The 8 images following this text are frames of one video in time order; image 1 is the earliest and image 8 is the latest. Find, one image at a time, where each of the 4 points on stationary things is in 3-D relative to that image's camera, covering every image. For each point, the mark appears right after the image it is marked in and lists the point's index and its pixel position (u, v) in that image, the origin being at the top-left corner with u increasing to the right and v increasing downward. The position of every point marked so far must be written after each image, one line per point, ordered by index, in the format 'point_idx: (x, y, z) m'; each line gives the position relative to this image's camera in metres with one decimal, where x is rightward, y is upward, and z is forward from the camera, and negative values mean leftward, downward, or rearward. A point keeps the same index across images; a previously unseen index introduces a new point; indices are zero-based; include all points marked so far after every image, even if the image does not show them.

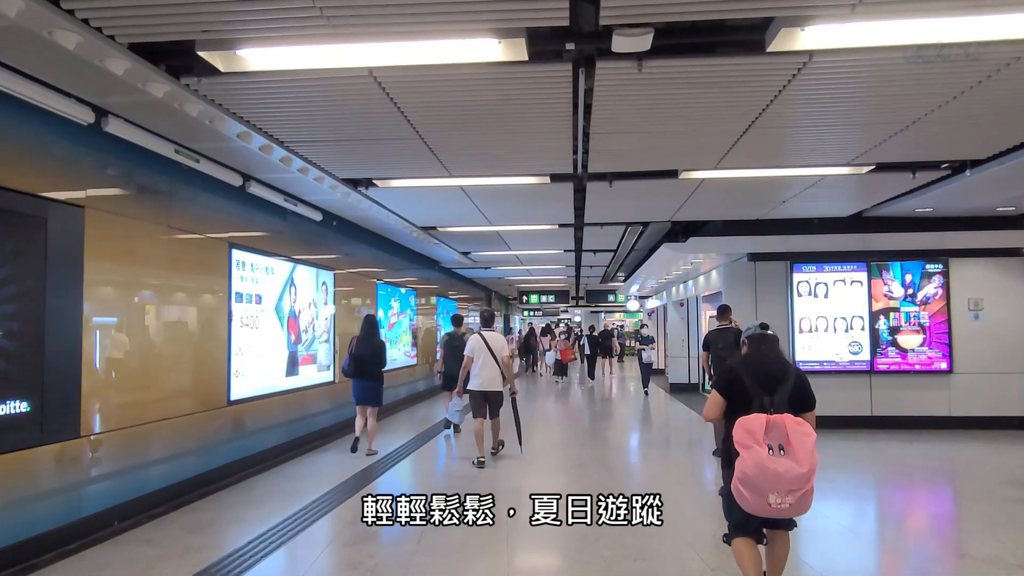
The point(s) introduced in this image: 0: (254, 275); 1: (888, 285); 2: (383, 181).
0: (-2.8, +0.1, +6.3) m
1: (+5.0, 0.0, +7.8) m
2: (-1.3, +1.1, +6.0) m
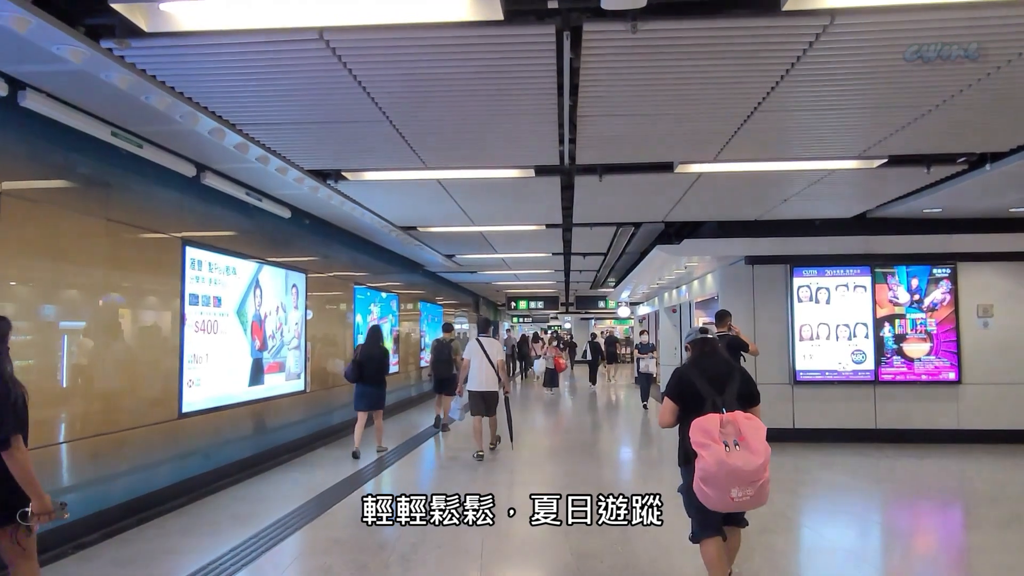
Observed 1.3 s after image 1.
0: (-2.9, +0.1, +5.8) m
1: (+4.8, 0.0, +7.4) m
2: (-1.5, +1.1, +5.5) m
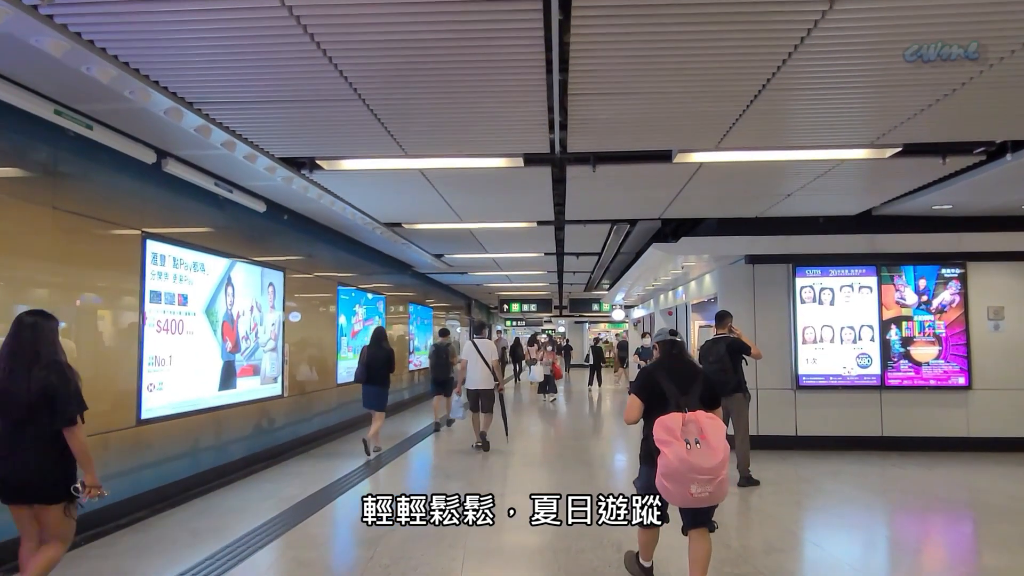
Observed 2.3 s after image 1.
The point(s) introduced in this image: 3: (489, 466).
0: (-3.0, +0.1, +5.4) m
1: (+4.6, 0.0, +7.1) m
2: (-1.6, +1.1, +5.1) m
3: (-0.3, -2.2, +7.4) m
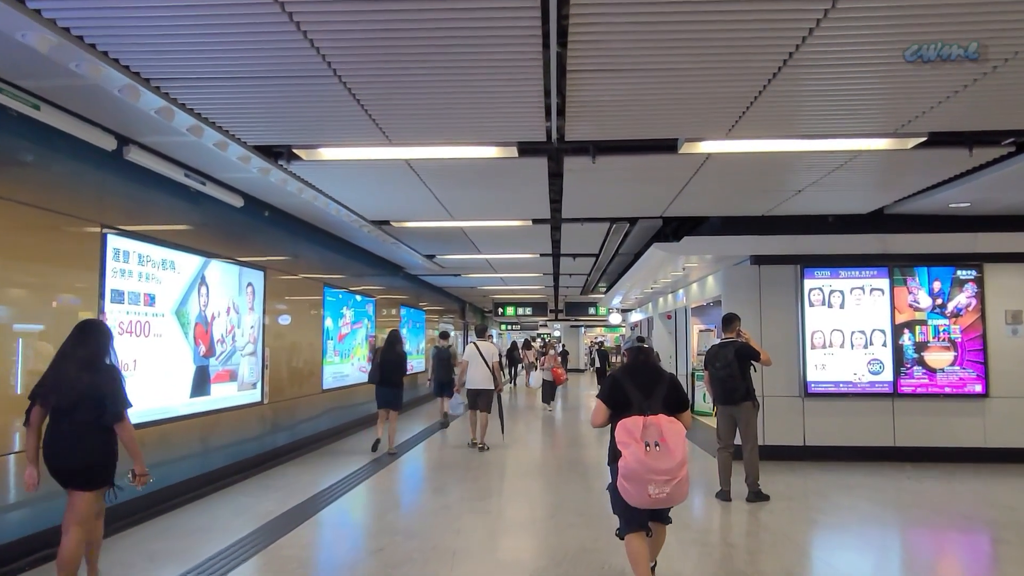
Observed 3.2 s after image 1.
0: (-3.1, +0.2, +5.0) m
1: (+4.6, -0.1, +6.8) m
2: (-1.6, +1.1, +4.7) m
3: (-0.4, -2.2, +7.0) m
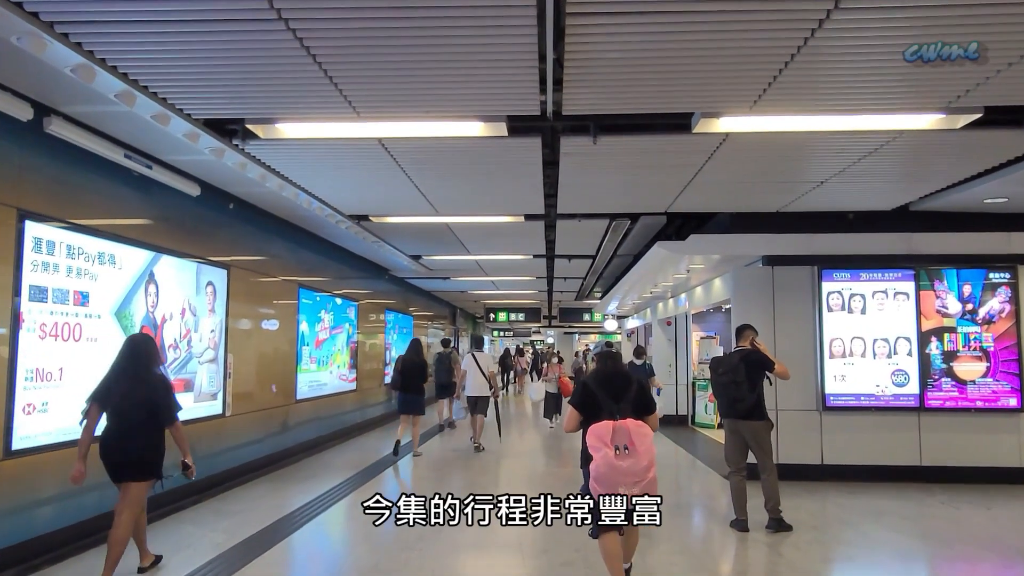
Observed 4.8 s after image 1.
0: (-3.2, +0.2, +4.3) m
1: (+4.5, -0.1, +6.2) m
2: (-1.7, +1.1, +4.1) m
3: (-0.5, -2.2, +6.4) m
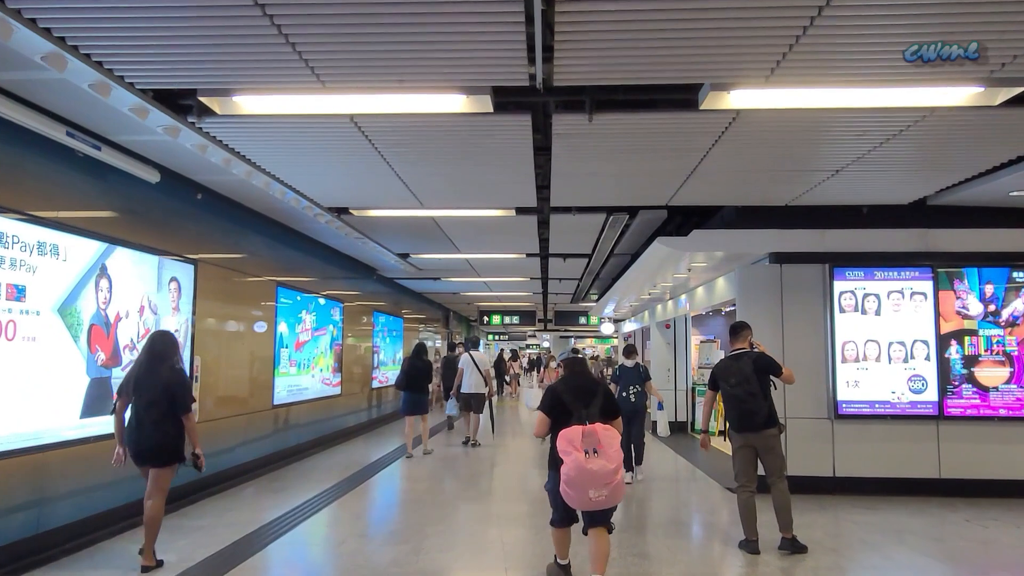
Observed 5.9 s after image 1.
0: (-3.3, +0.2, +3.9) m
1: (+4.4, -0.1, +5.8) m
2: (-1.8, +1.2, +3.6) m
3: (-0.6, -2.2, +5.9) m
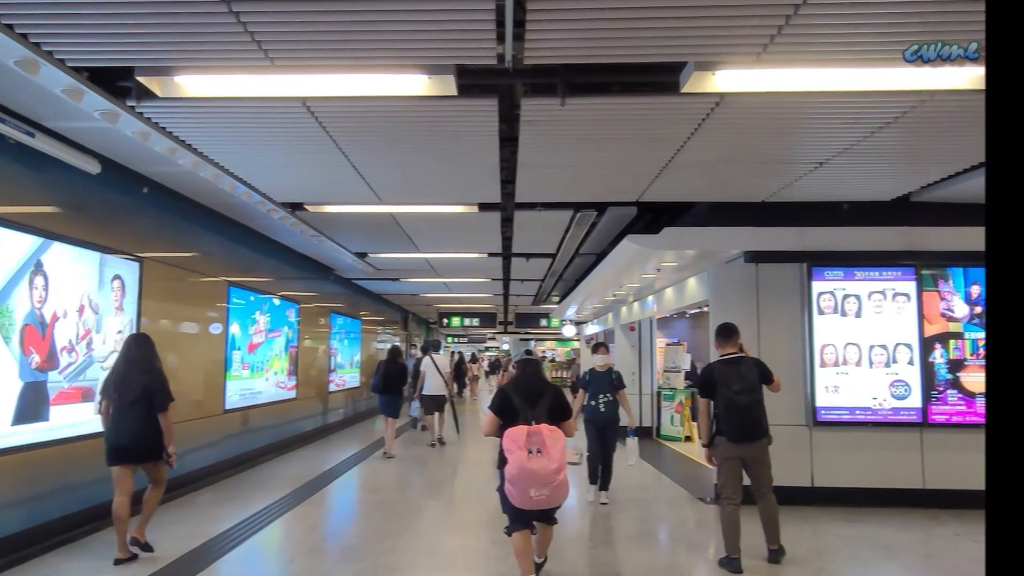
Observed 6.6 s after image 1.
0: (-3.5, +0.2, +3.5) m
1: (+4.1, -0.1, +5.6) m
2: (-2.0, +1.2, +3.3) m
3: (-0.9, -2.2, +5.6) m
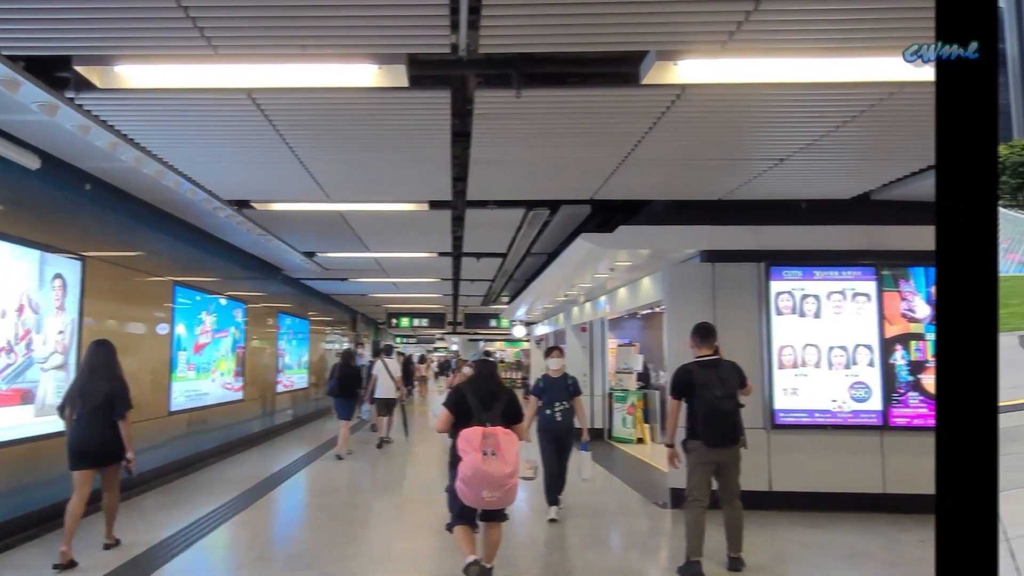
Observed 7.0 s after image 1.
0: (-3.7, +0.2, +3.4) m
1: (+3.8, -0.1, +5.6) m
2: (-2.2, +1.2, +3.2) m
3: (-1.1, -2.2, +5.5) m
